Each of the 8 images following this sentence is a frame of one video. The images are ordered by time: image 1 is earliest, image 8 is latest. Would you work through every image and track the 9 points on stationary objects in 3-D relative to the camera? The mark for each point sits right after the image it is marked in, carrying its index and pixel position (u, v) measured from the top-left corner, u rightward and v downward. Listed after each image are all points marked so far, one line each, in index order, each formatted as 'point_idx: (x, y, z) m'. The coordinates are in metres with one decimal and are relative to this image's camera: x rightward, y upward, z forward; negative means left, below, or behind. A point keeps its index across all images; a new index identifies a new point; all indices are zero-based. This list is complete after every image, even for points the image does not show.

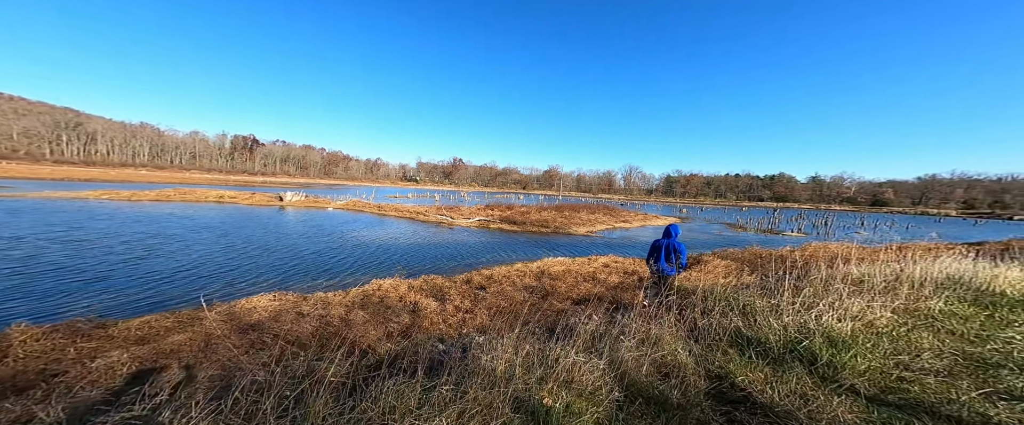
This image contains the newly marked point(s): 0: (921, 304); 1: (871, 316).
0: (+7.8, -1.7, +6.1) m
1: (+5.9, -1.7, +5.3) m
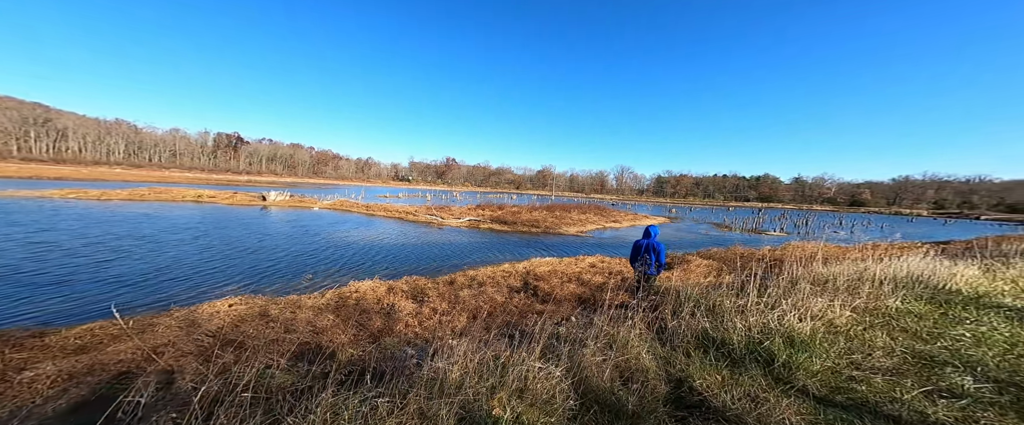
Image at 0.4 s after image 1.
0: (+7.3, -1.7, +6.3) m
1: (+5.4, -1.7, +5.4) m
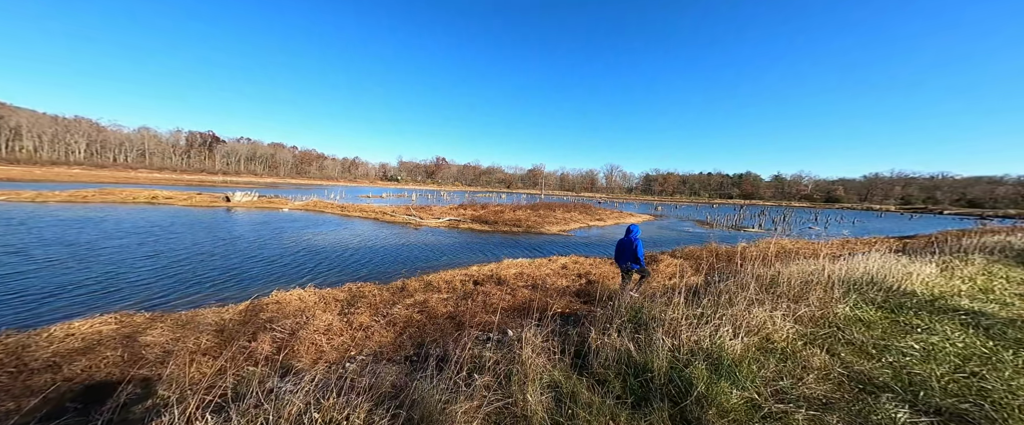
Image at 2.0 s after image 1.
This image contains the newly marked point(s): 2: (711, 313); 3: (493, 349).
0: (+5.7, -1.7, +5.7) m
1: (+3.8, -1.7, +4.8) m
2: (+3.3, -1.7, +5.3) m
3: (-0.3, -2.1, +5.0) m
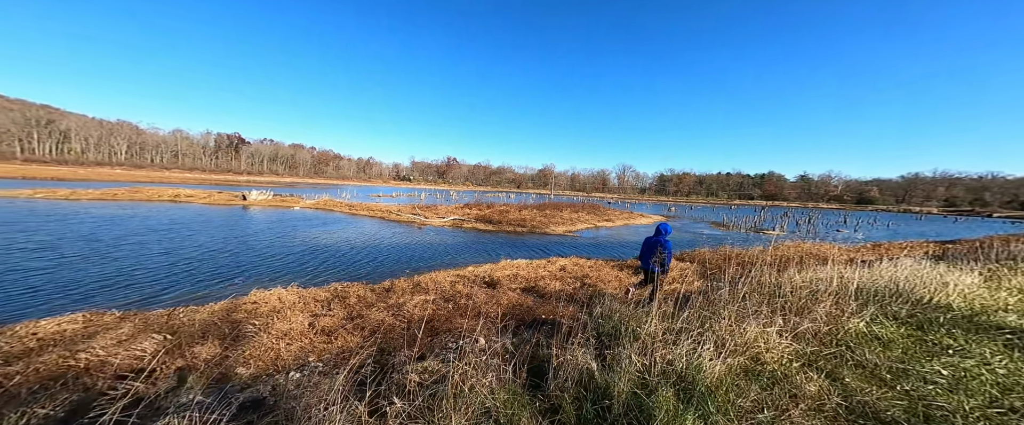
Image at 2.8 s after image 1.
0: (+5.0, -1.7, +4.9) m
1: (+3.1, -1.7, +4.1) m
2: (+2.7, -1.7, +4.6) m
3: (-1.0, -2.0, +4.5) m
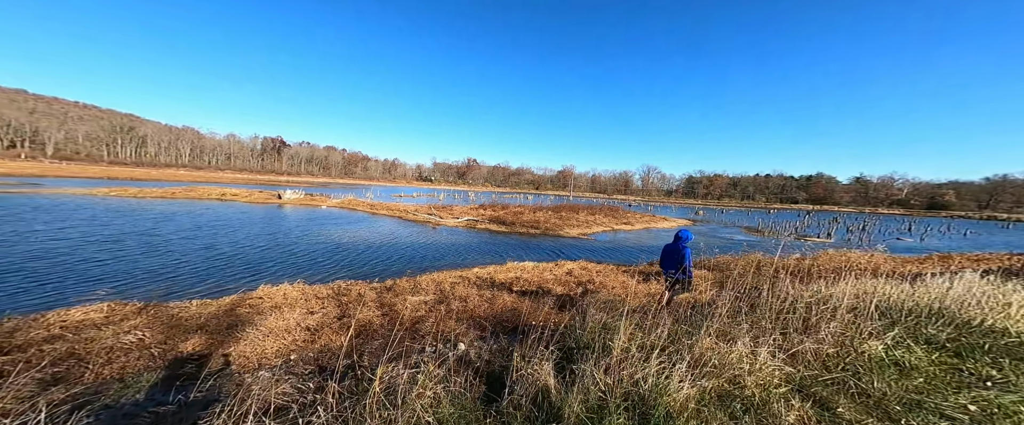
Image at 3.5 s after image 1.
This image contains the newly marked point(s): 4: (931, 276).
0: (+4.5, -1.8, +4.2) m
1: (+2.5, -1.7, +3.5) m
2: (+2.1, -1.7, +4.2) m
3: (-1.5, -2.0, +4.3) m
4: (+12.6, -1.9, +9.7) m
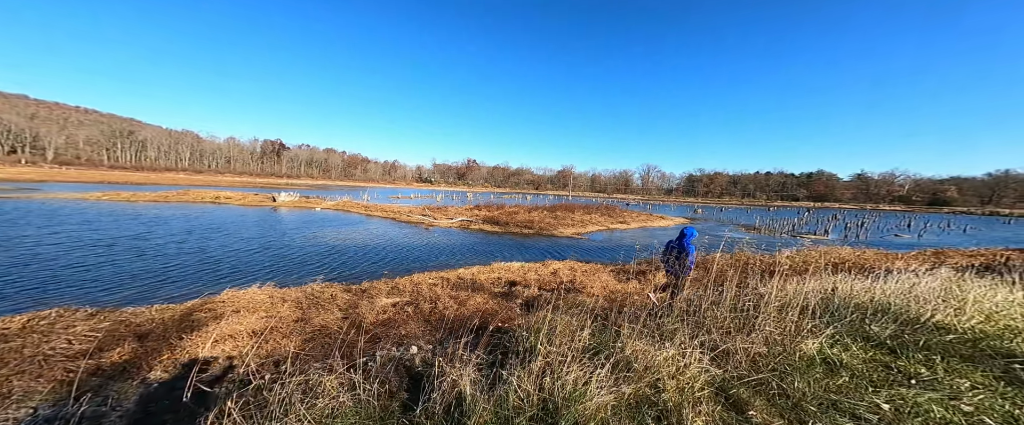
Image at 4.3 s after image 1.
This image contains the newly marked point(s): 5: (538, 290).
0: (+3.6, -1.7, +4.1) m
1: (+1.6, -1.7, +3.4) m
2: (+1.2, -1.7, +4.1) m
3: (-2.4, -2.1, +4.2) m
4: (+11.8, -1.8, +9.5) m
5: (+1.0, -2.8, +11.6) m
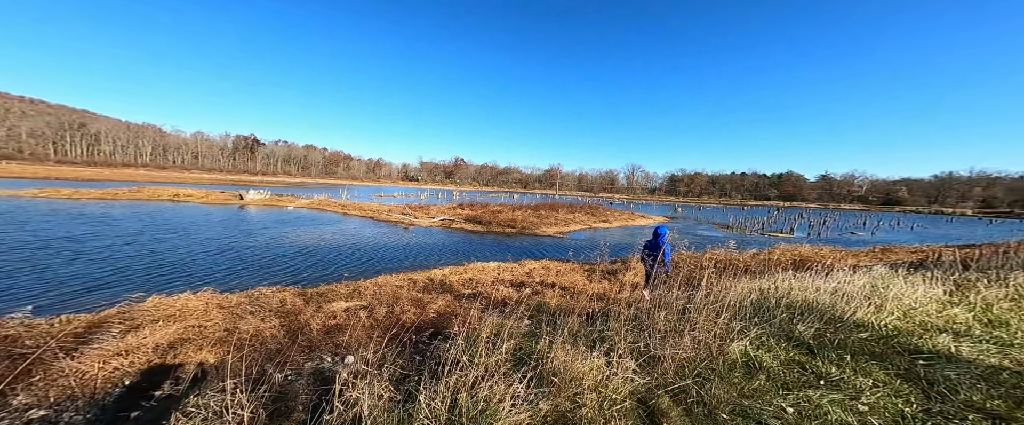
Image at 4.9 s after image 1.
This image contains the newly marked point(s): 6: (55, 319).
0: (+2.8, -1.8, +4.2) m
1: (+0.8, -1.8, +3.4) m
2: (+0.4, -1.7, +4.0) m
3: (-3.2, -2.1, +4.0) m
4: (+10.6, -1.8, +10.1) m
5: (-0.2, -2.8, +11.5) m
6: (-7.7, -2.4, +5.4) m
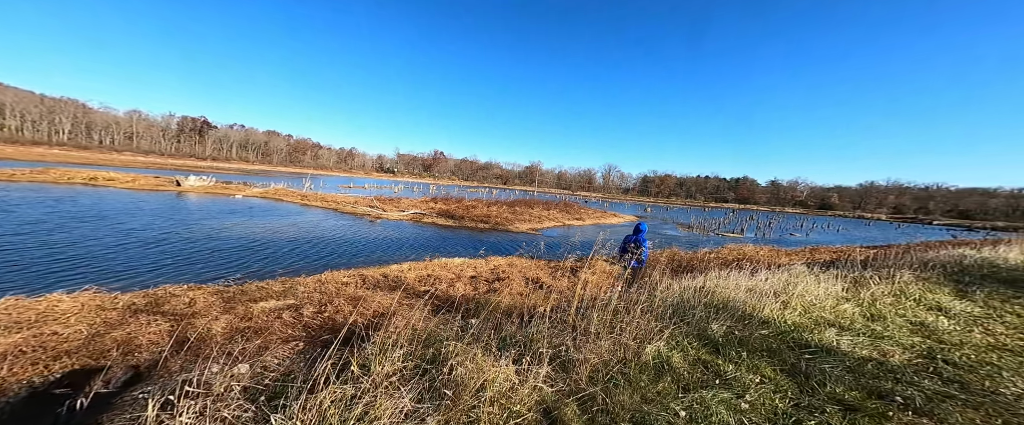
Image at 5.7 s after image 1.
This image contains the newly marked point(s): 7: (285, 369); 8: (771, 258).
0: (+1.7, -1.8, +4.2) m
1: (-0.2, -1.7, +3.3) m
2: (-0.7, -1.7, +3.8) m
3: (-4.3, -2.0, +3.4) m
4: (+8.9, -1.9, +10.9) m
5: (-2.0, -2.6, +11.3) m
6: (-8.8, -2.1, +4.4) m
7: (-2.6, -1.9, +3.7) m
8: (+14.0, -2.5, +18.2) m
